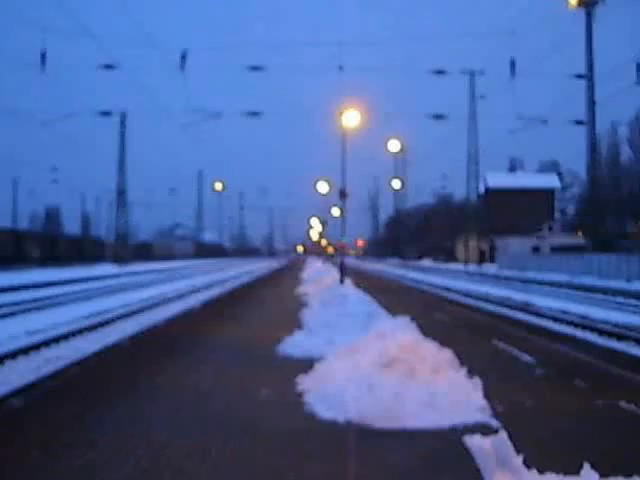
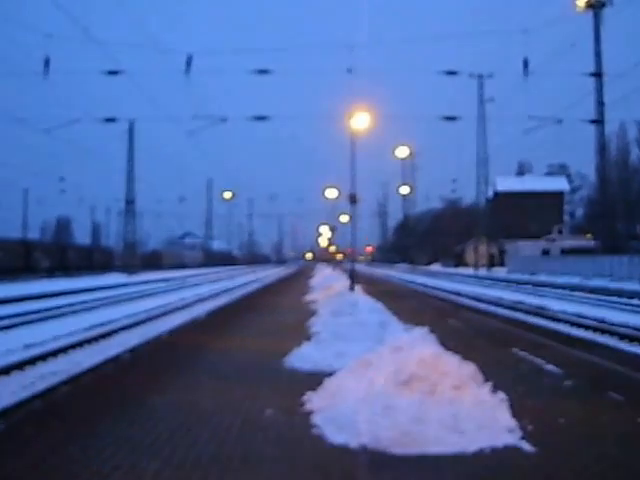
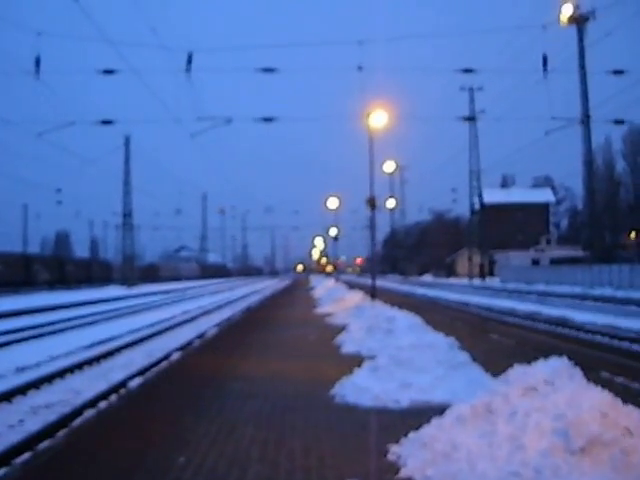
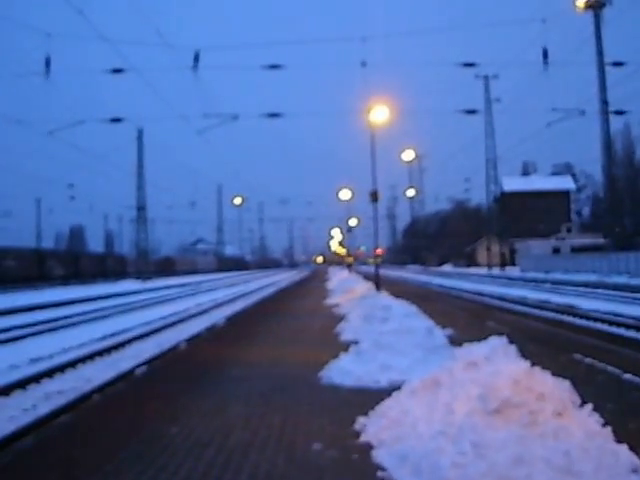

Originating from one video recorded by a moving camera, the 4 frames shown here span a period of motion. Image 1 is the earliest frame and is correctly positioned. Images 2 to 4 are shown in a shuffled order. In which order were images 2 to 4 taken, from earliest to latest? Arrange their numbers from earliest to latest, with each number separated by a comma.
2, 4, 3
